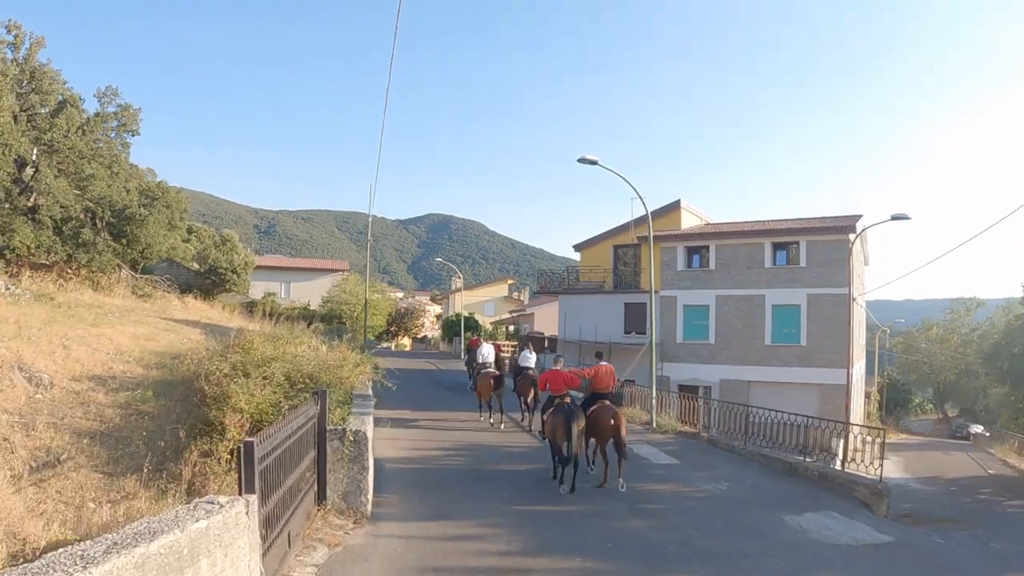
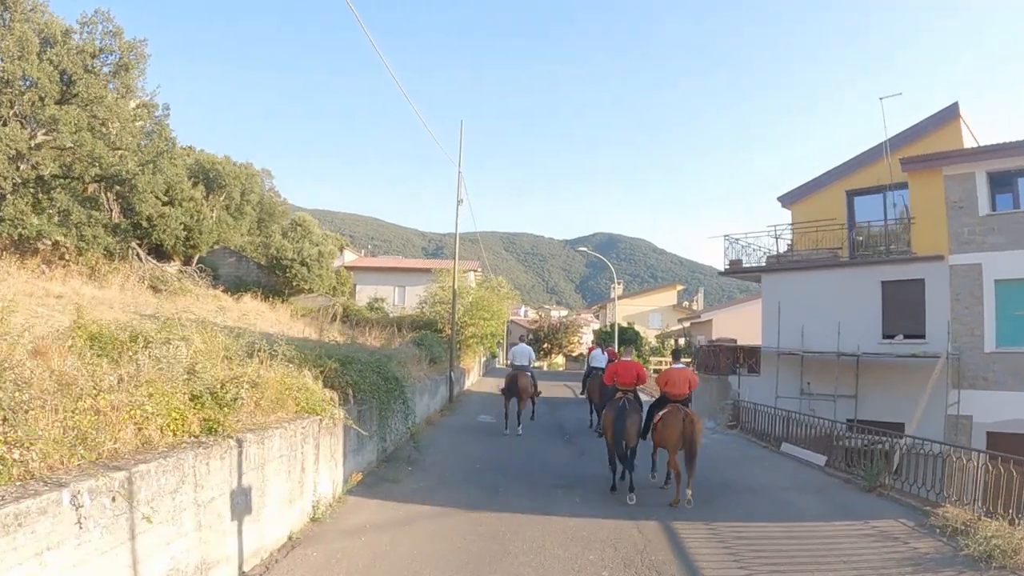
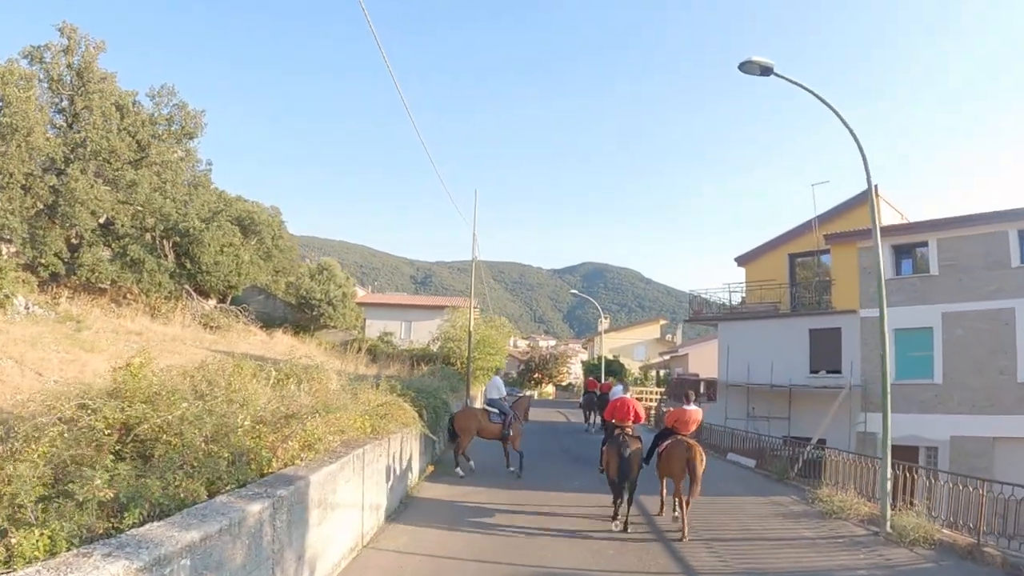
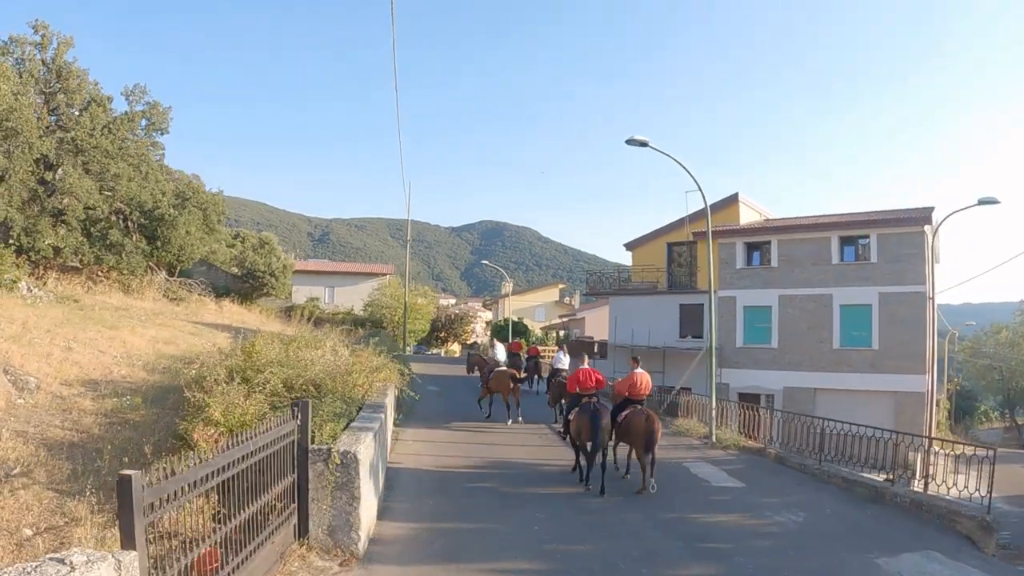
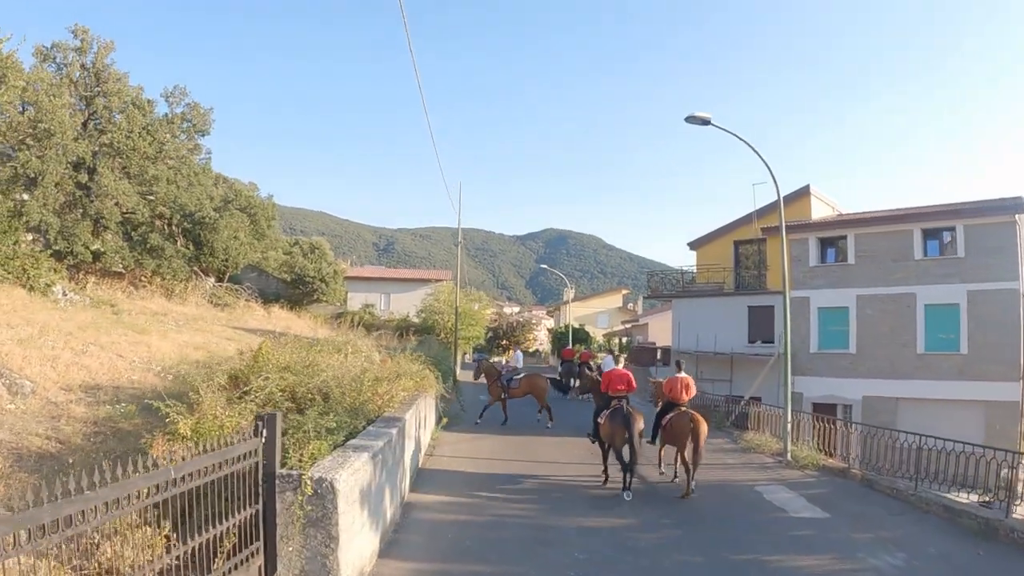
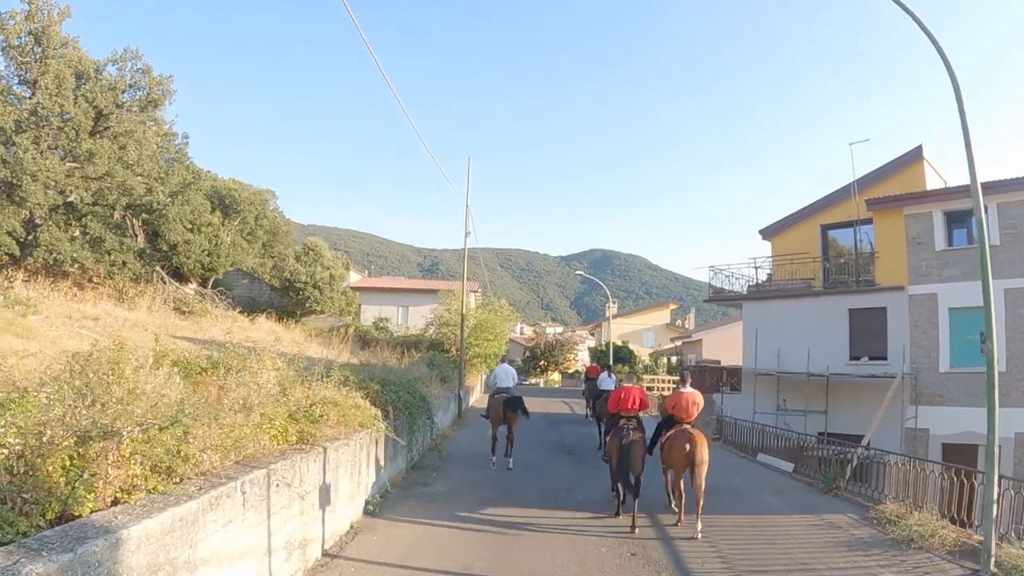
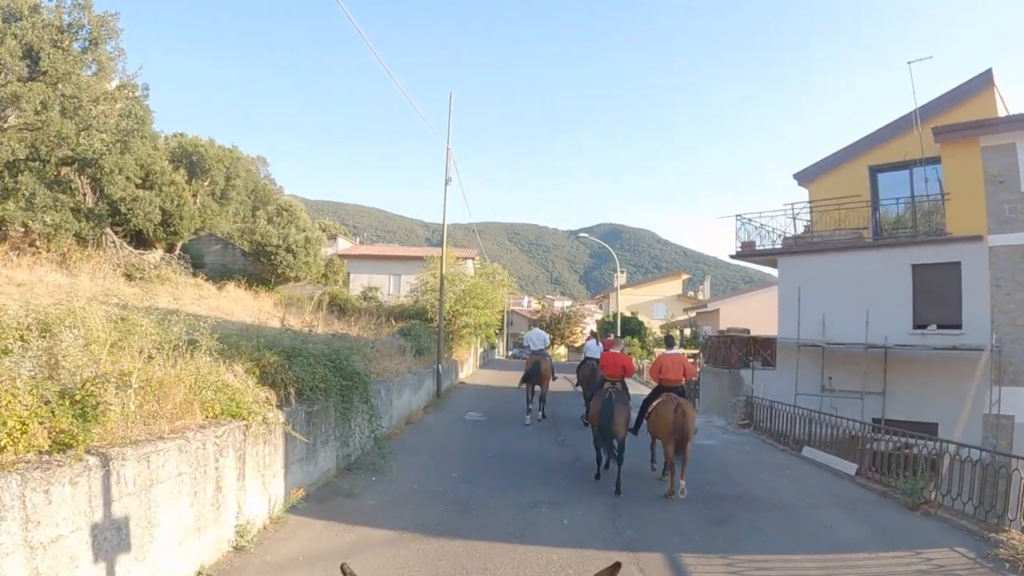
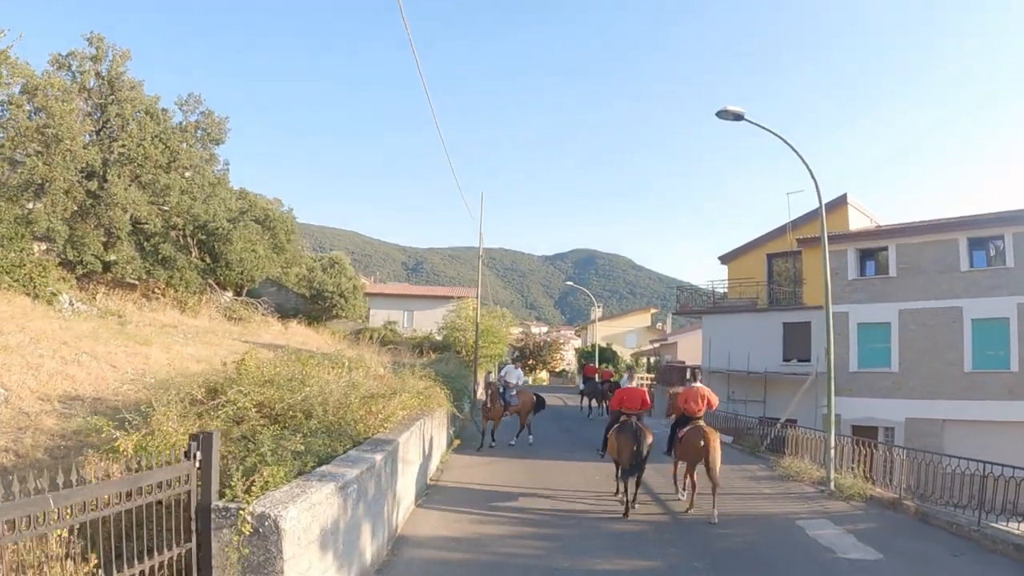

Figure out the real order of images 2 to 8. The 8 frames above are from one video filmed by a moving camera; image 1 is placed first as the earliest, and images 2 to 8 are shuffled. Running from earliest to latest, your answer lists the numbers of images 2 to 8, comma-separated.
4, 5, 8, 3, 6, 2, 7
